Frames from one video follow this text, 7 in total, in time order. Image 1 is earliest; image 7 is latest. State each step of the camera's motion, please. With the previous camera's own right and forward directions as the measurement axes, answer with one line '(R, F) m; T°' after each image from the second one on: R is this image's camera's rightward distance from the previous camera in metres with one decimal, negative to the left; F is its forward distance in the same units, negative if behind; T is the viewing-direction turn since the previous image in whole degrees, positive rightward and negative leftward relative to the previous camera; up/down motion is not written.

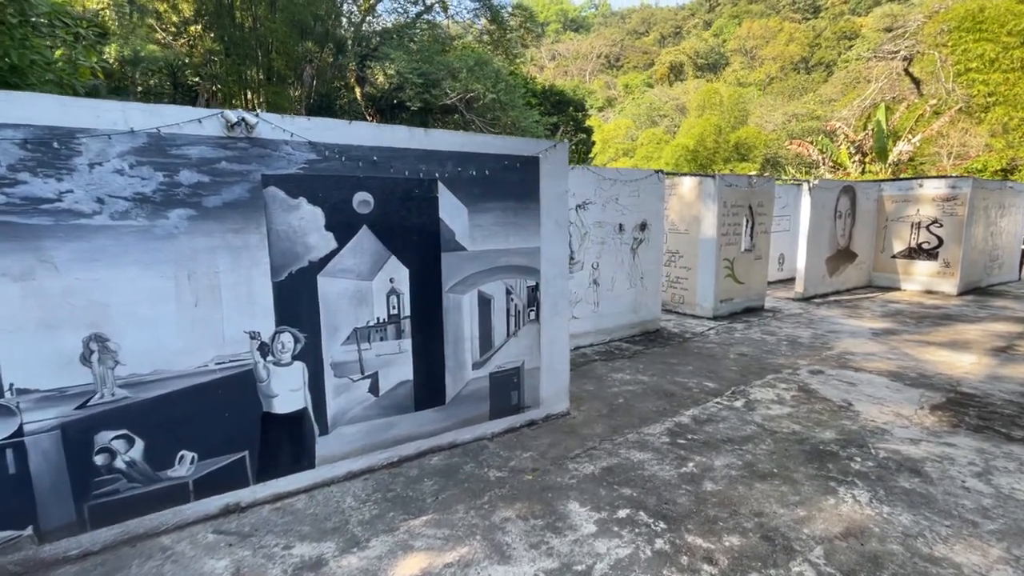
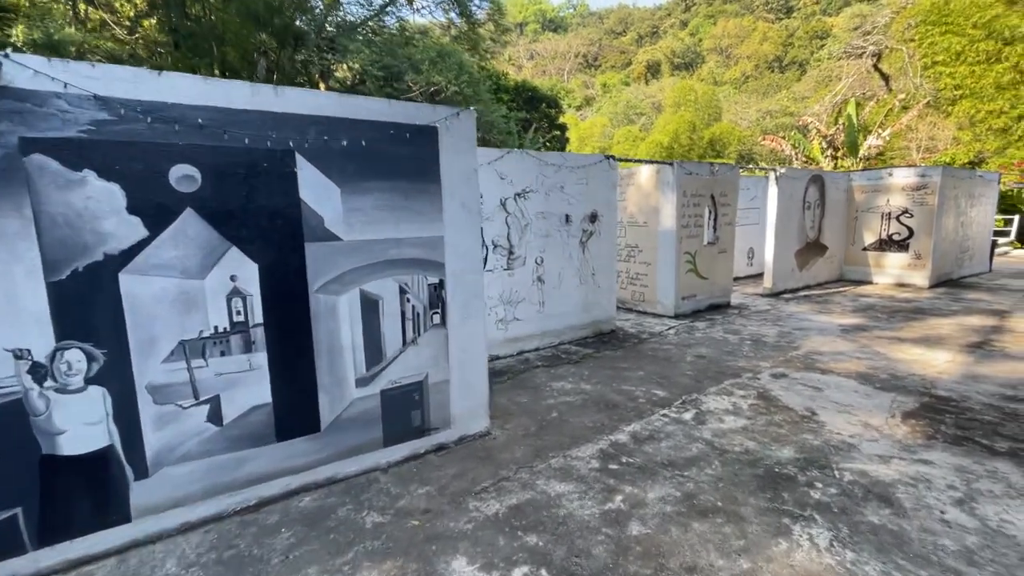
(+0.6, +0.7) m; +2°
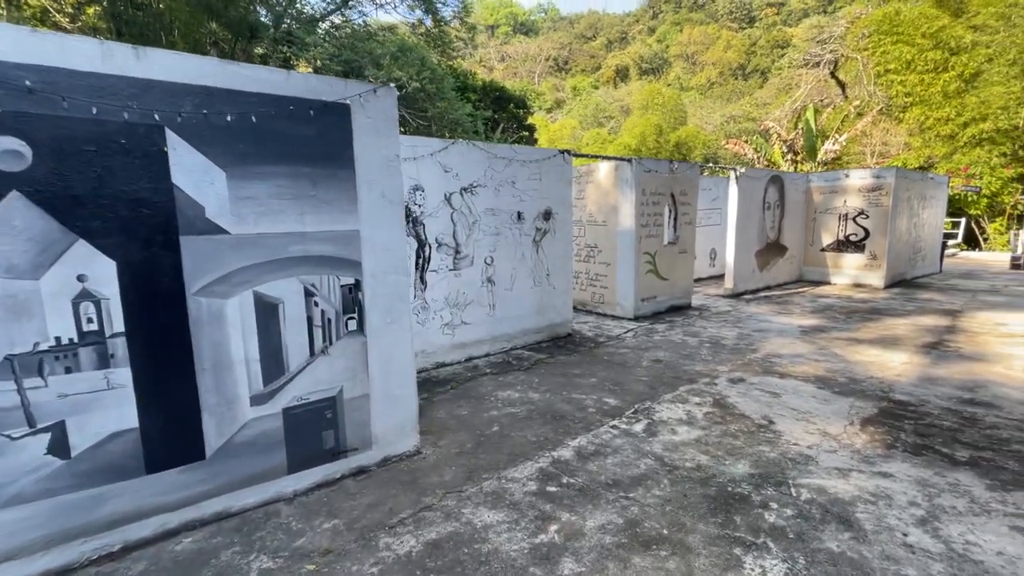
(+0.3, +0.4) m; +3°
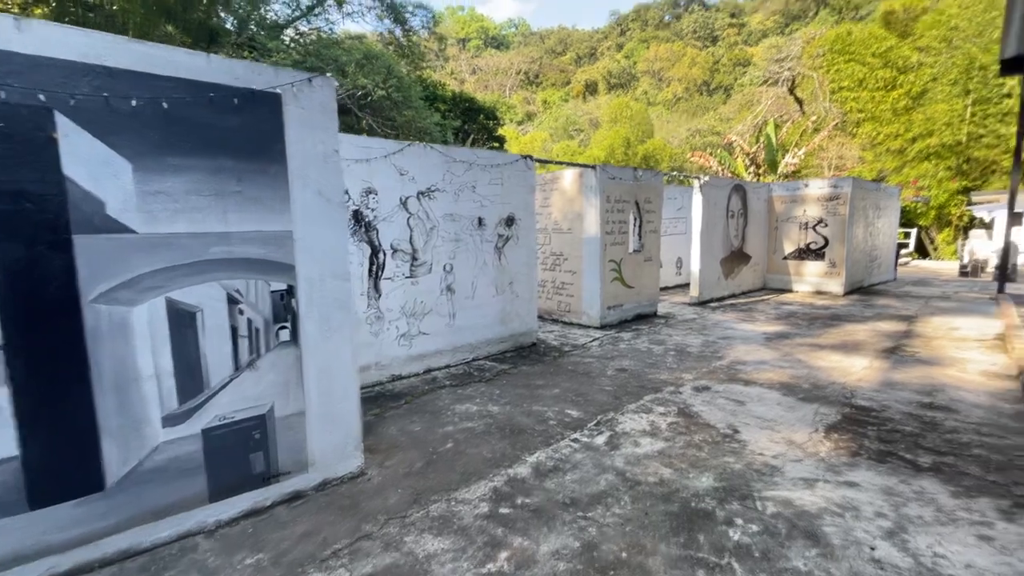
(+0.1, +0.2) m; +3°
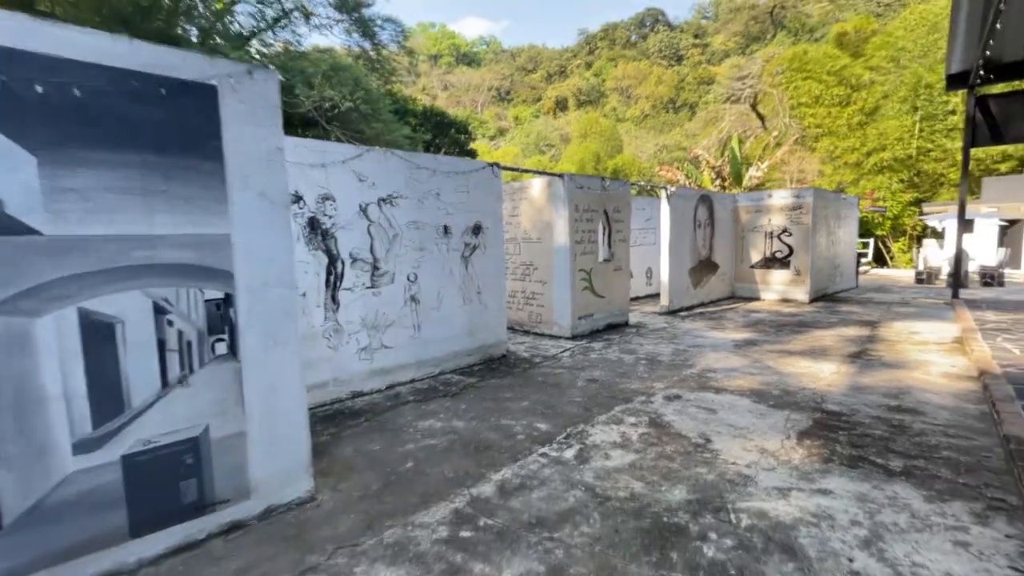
(+0.1, +0.2) m; +3°
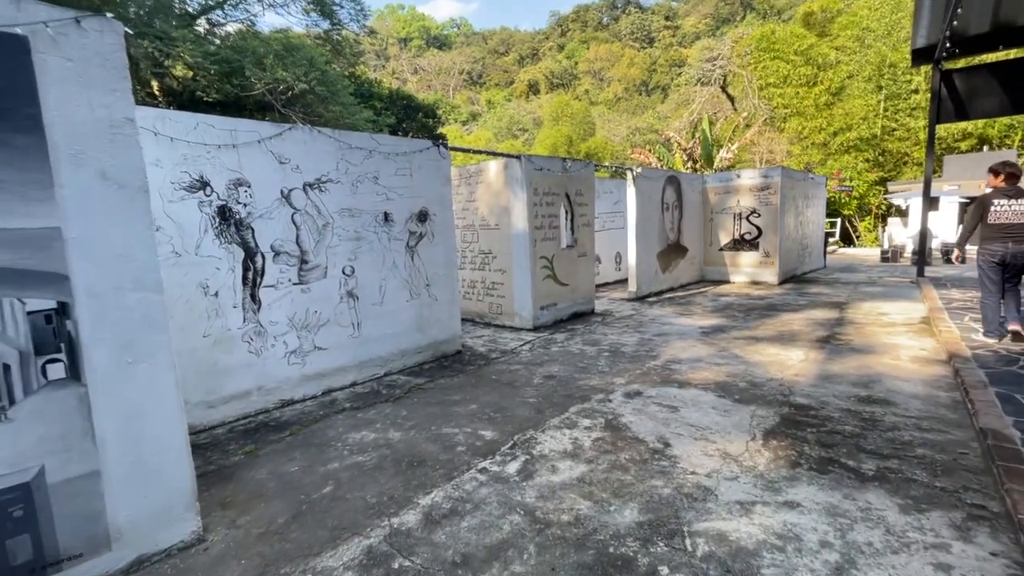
(+0.3, +0.4) m; +3°
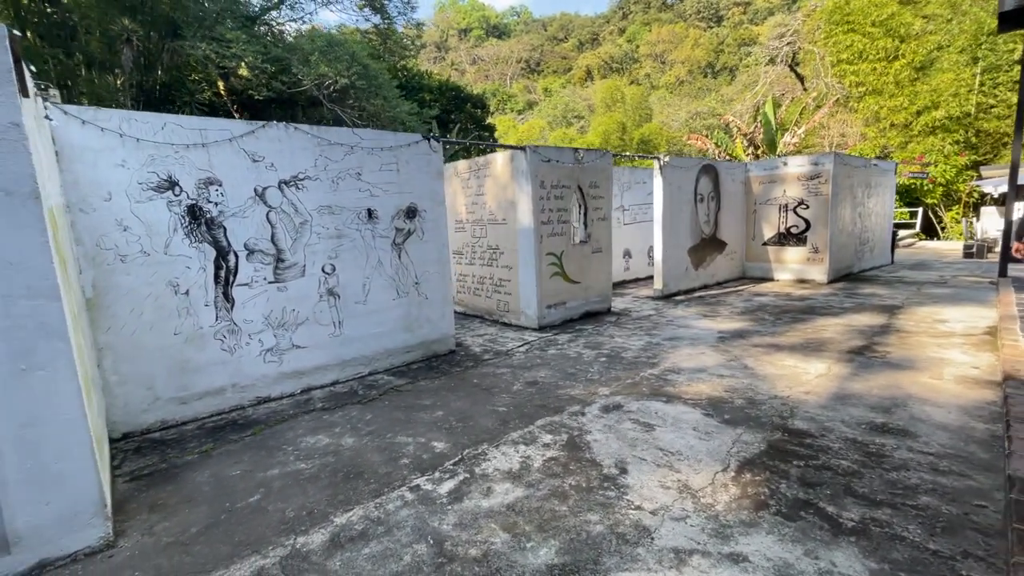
(+0.7, +0.3) m; -7°
